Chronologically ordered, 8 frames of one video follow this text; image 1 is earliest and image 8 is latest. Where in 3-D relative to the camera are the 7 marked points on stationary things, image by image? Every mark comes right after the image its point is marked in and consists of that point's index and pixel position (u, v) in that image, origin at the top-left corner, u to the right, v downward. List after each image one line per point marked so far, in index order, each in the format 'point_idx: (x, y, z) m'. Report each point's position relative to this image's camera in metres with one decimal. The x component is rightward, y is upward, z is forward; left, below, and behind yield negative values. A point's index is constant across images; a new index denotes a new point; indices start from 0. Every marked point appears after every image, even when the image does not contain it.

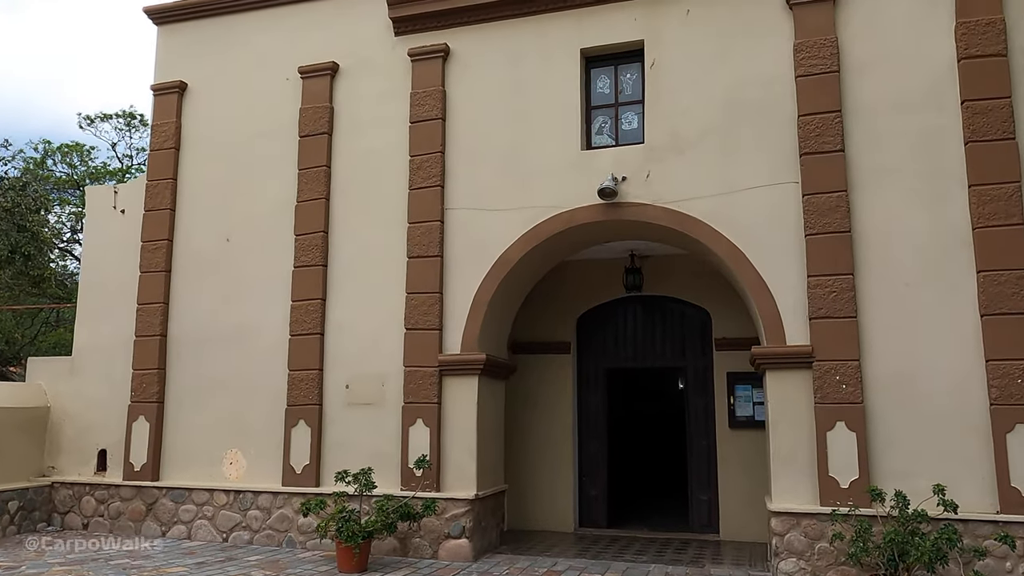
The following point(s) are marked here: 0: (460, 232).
0: (-0.6, +0.6, +8.8) m
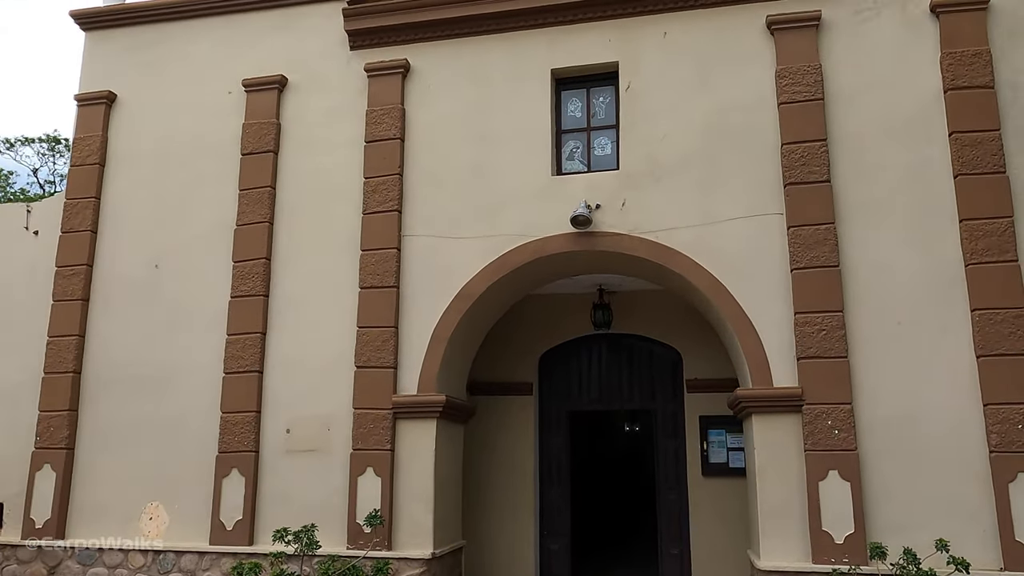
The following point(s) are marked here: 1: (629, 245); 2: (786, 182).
0: (-1.0, +0.3, +8.1) m
1: (+1.2, +0.4, +7.6) m
2: (+2.6, +1.0, +7.3) m
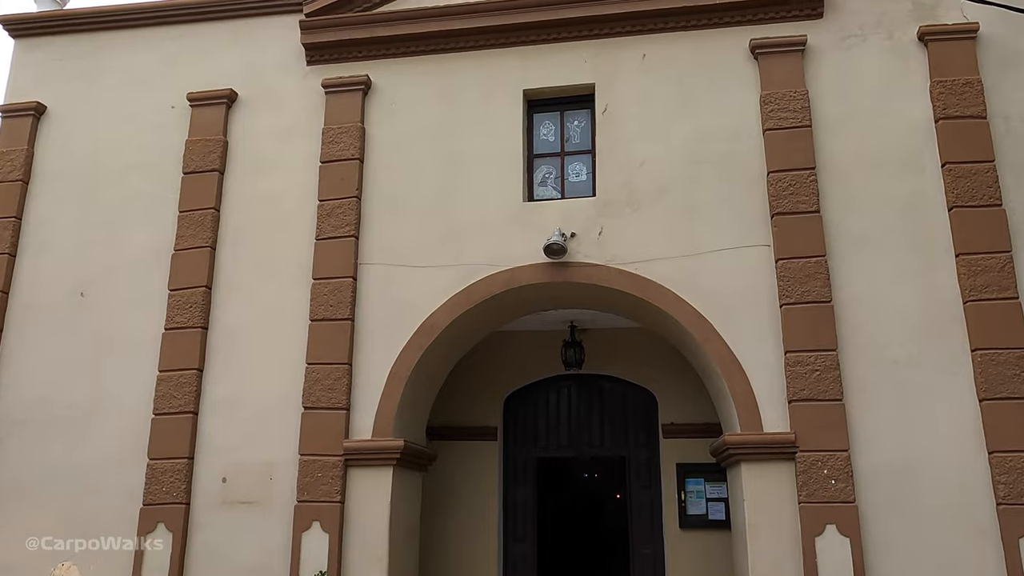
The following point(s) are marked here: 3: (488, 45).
0: (-1.3, 0.0, +7.4) m
1: (+0.9, +0.1, +7.0) m
2: (+2.3, +0.7, +6.8) m
3: (-0.2, +2.5, +7.8) m
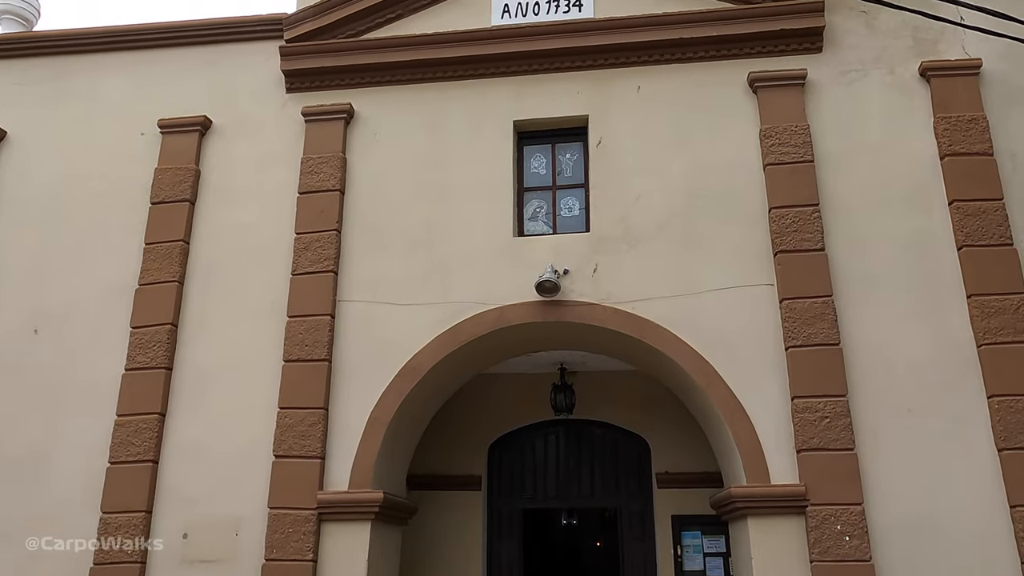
0: (-1.4, -0.4, +6.9) m
1: (+0.8, -0.2, +6.6) m
2: (+2.3, +0.3, +6.5) m
3: (-0.3, +2.1, +7.5) m
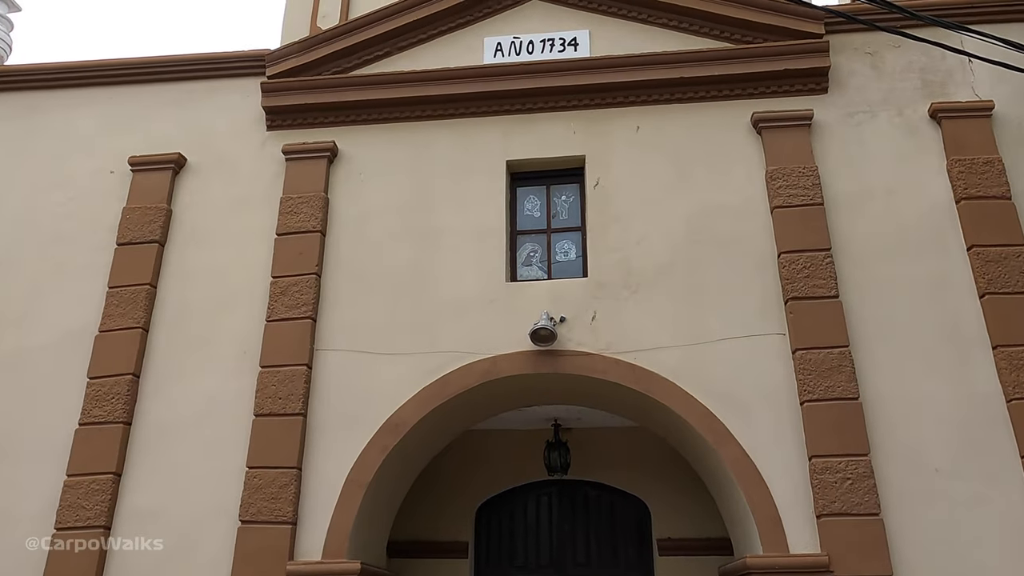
0: (-1.5, -0.8, +6.3) m
1: (+0.7, -0.6, +6.1) m
2: (+2.2, -0.1, +6.1) m
3: (-0.4, +1.6, +7.2) m
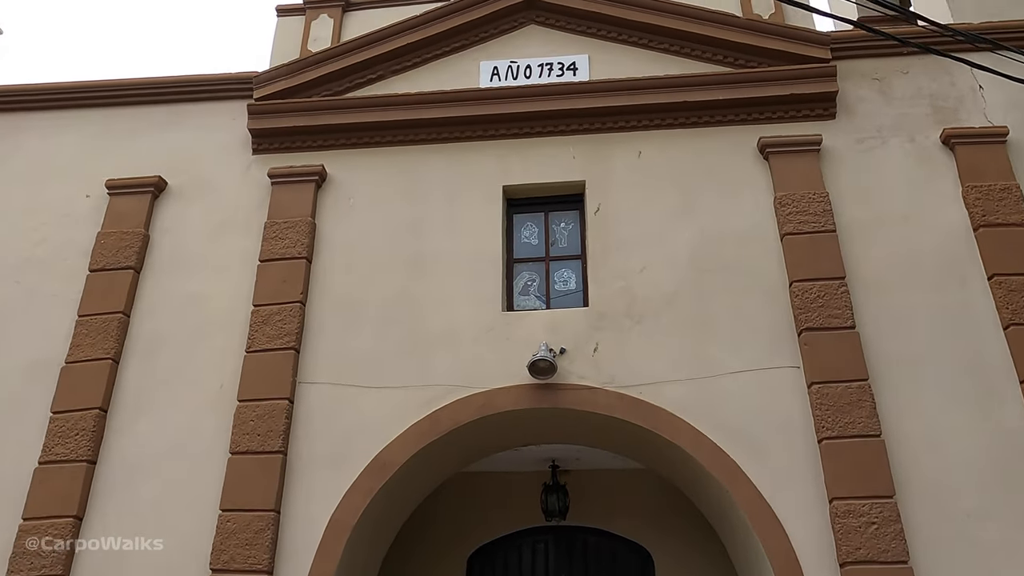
0: (-1.5, -1.0, +5.9) m
1: (+0.7, -0.9, +5.7) m
2: (+2.2, -0.3, +5.8) m
3: (-0.4, +1.4, +6.9) m
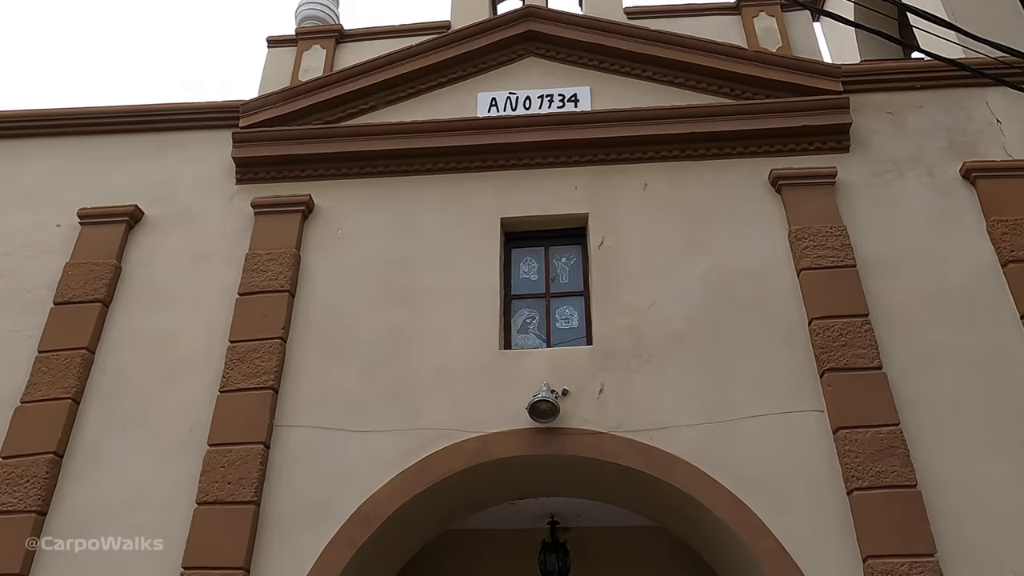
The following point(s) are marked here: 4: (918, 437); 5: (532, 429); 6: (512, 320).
0: (-1.5, -1.2, +5.4) m
1: (+0.7, -1.1, +5.2) m
2: (+2.2, -0.6, +5.3) m
3: (-0.5, +1.0, +6.5) m
4: (+2.7, -1.0, +5.1) m
5: (+0.1, -1.0, +5.3) m
6: (0.0, -0.3, +6.0) m
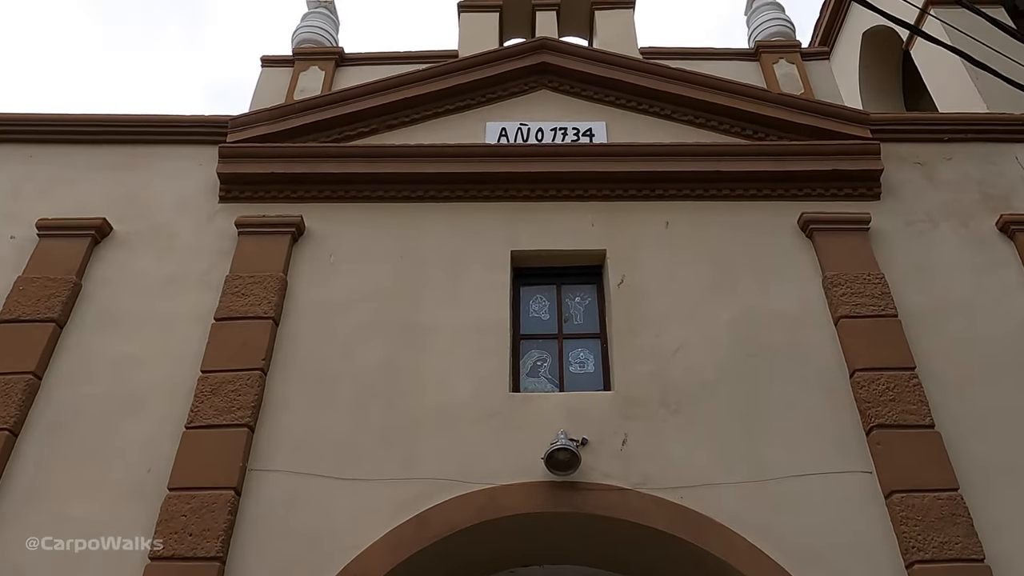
0: (-1.5, -1.4, +4.6) m
1: (+0.8, -1.3, +4.6) m
2: (+2.3, -0.9, +4.8) m
3: (-0.4, +0.7, +6.0) m
4: (+2.8, -1.3, +4.6) m
5: (+0.2, -1.2, +4.7) m
6: (+0.1, -0.5, +5.4) m
